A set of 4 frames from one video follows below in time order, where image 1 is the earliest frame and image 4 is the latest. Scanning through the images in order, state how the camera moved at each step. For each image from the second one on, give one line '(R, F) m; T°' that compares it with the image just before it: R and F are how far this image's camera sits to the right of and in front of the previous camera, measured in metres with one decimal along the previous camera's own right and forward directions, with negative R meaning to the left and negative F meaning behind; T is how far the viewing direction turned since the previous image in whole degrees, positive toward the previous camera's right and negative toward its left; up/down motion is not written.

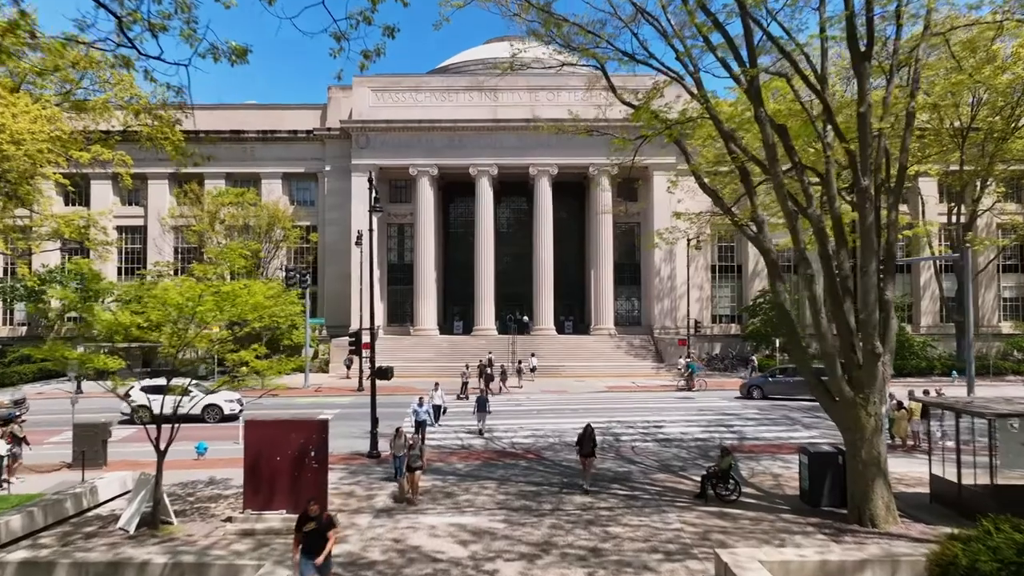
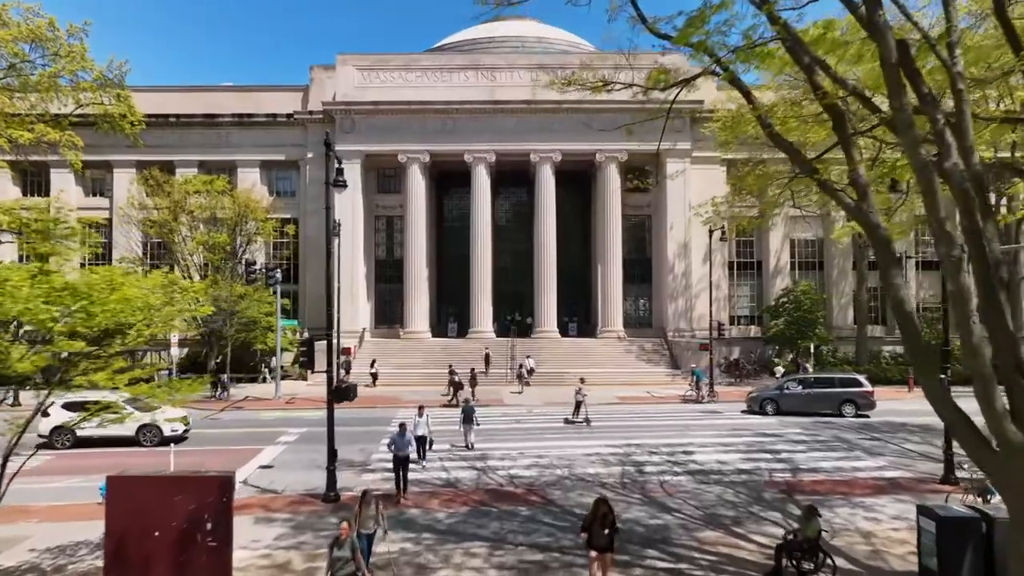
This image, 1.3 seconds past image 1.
(+0.1, +3.8) m; 0°
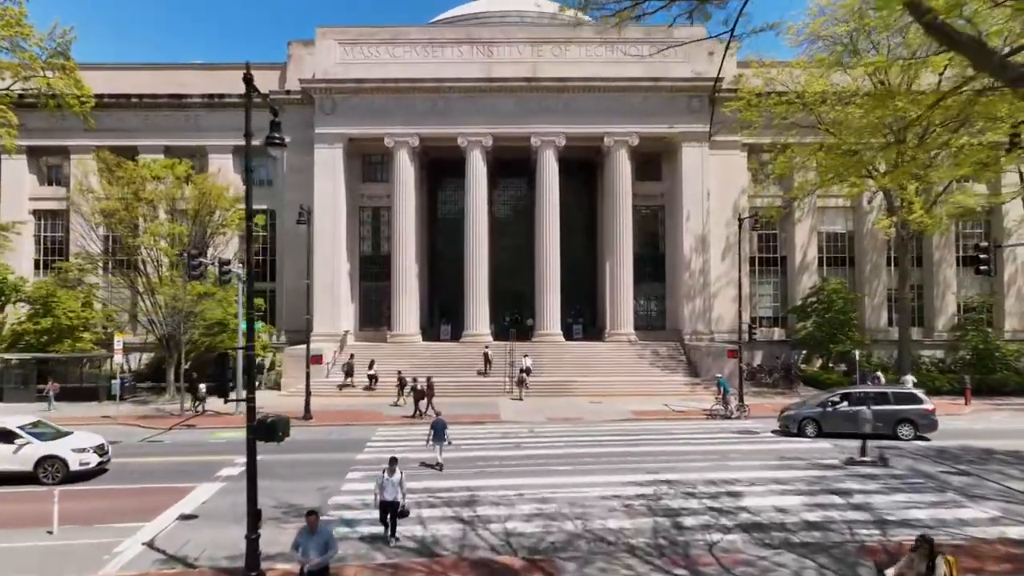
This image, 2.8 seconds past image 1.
(+0.1, +3.9) m; 0°
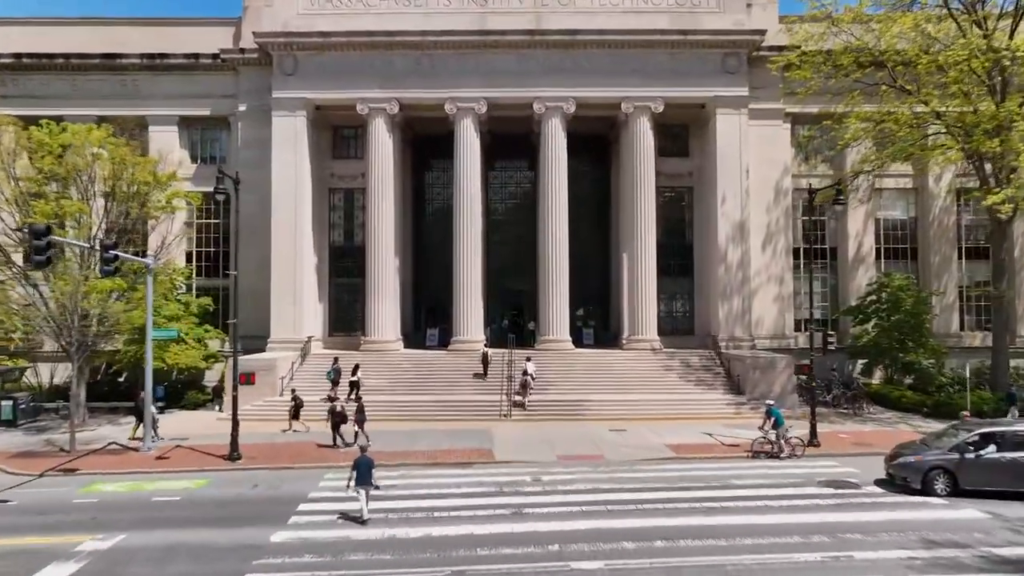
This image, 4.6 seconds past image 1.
(+0.1, +6.0) m; 0°
